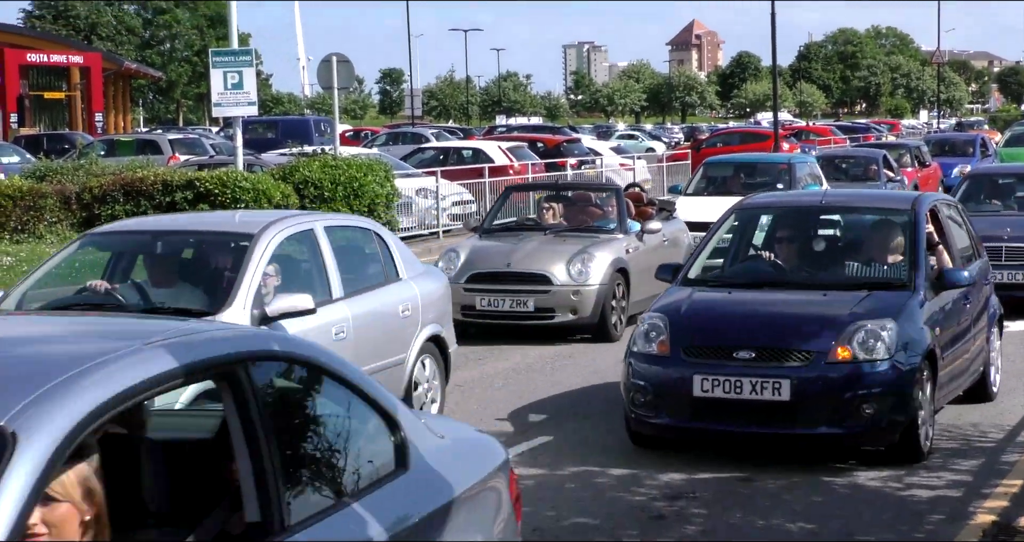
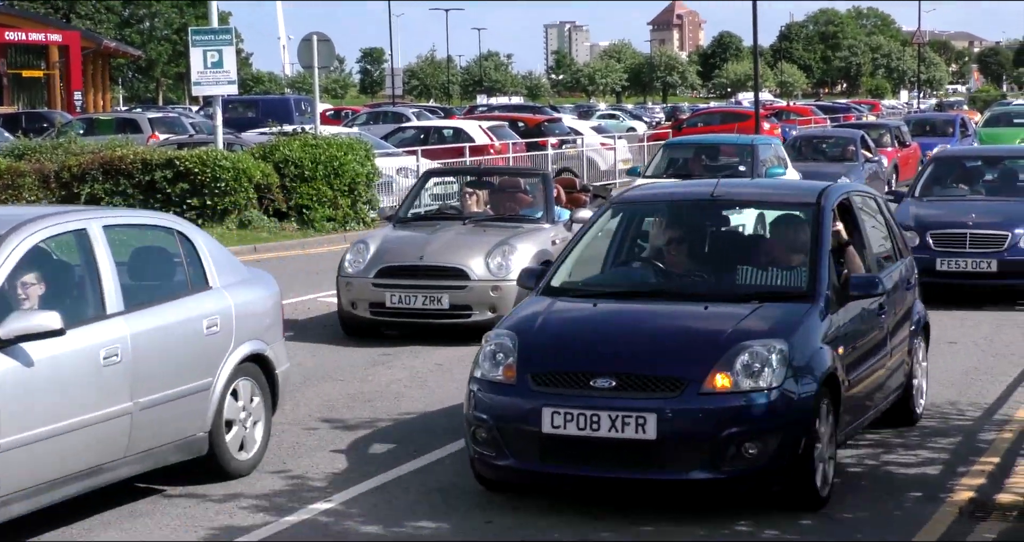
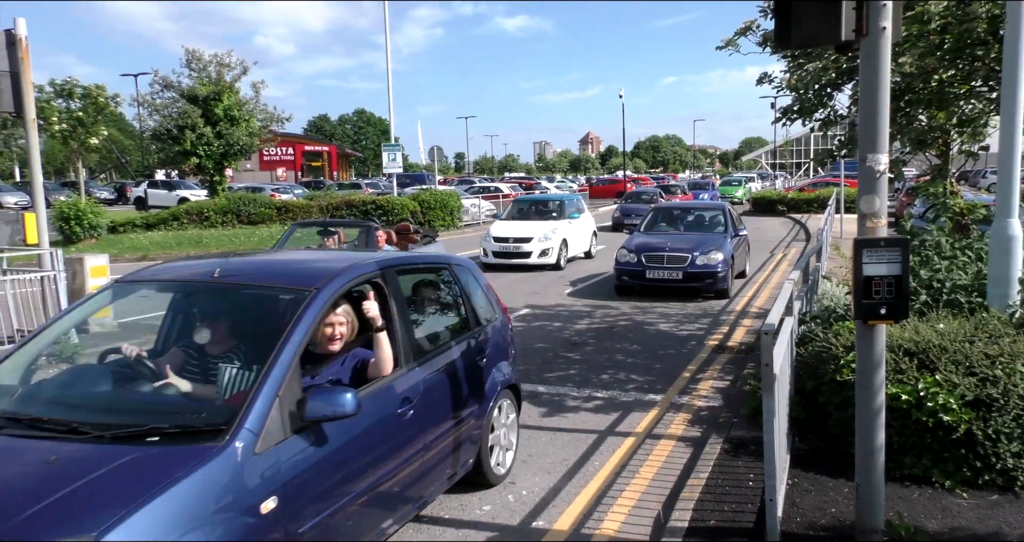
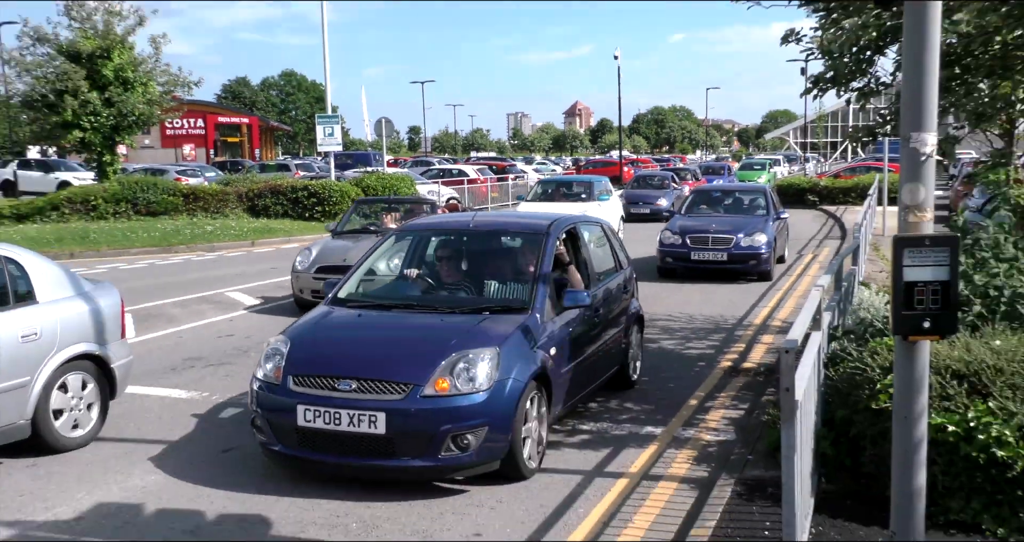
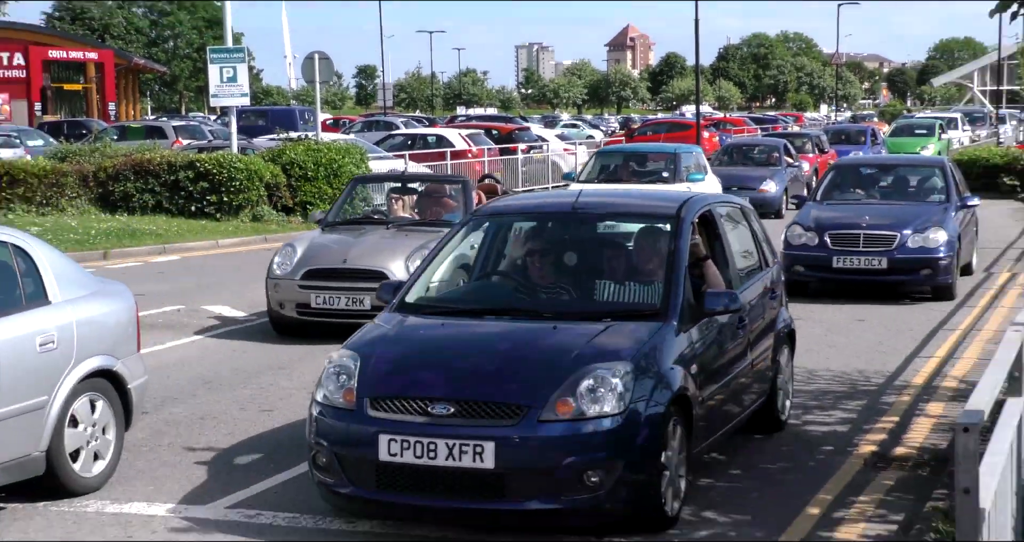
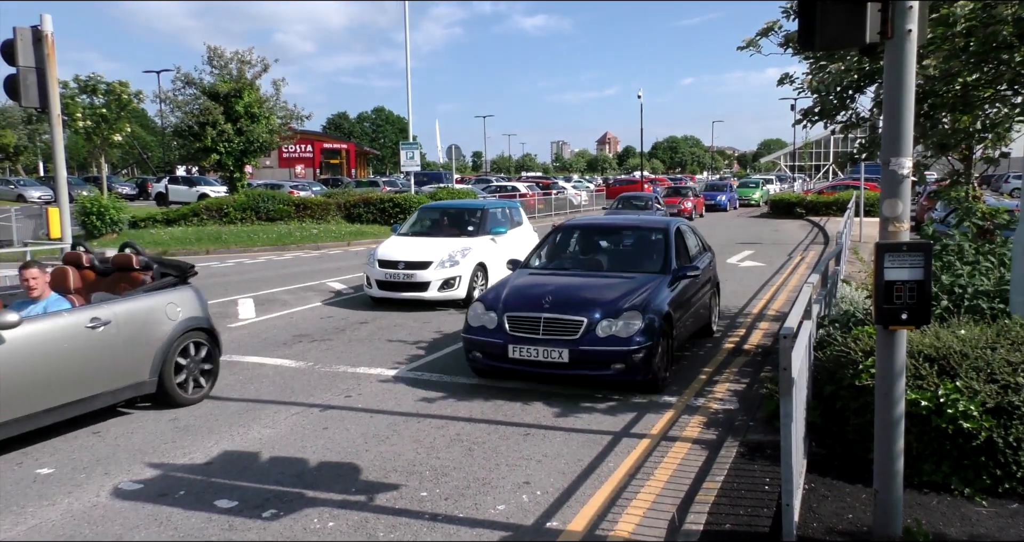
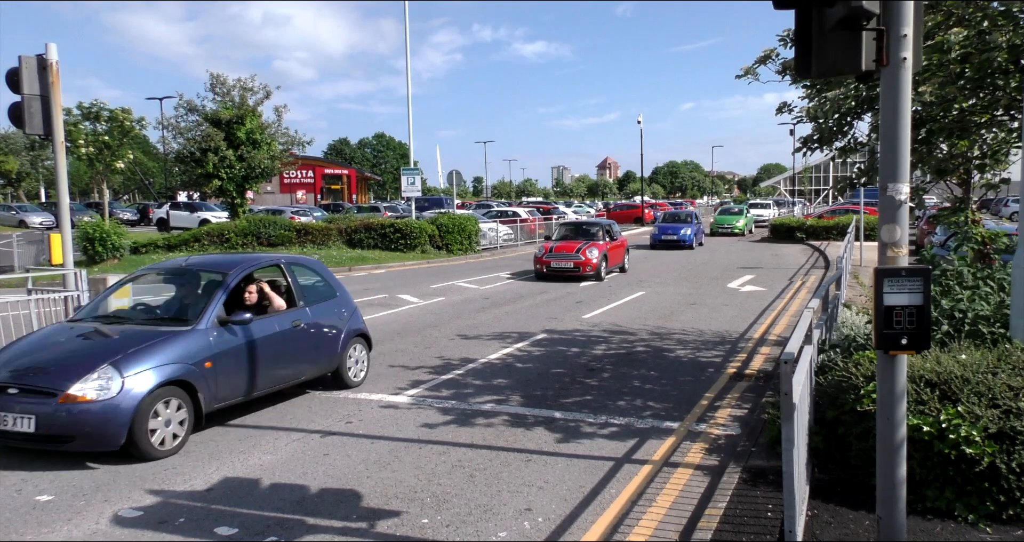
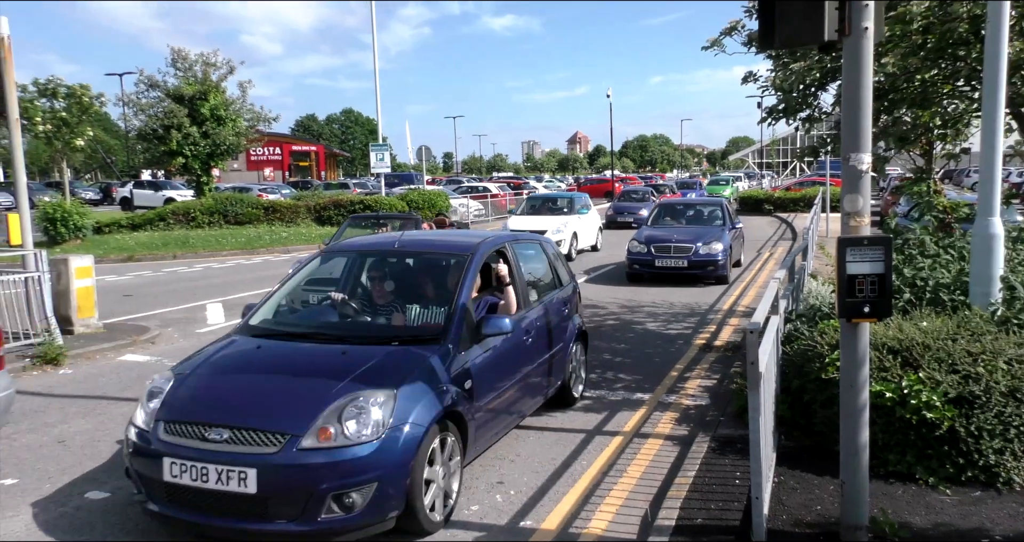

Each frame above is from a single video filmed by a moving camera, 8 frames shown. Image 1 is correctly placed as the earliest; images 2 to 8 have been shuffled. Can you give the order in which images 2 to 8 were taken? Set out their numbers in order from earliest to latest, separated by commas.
2, 5, 4, 8, 3, 6, 7
